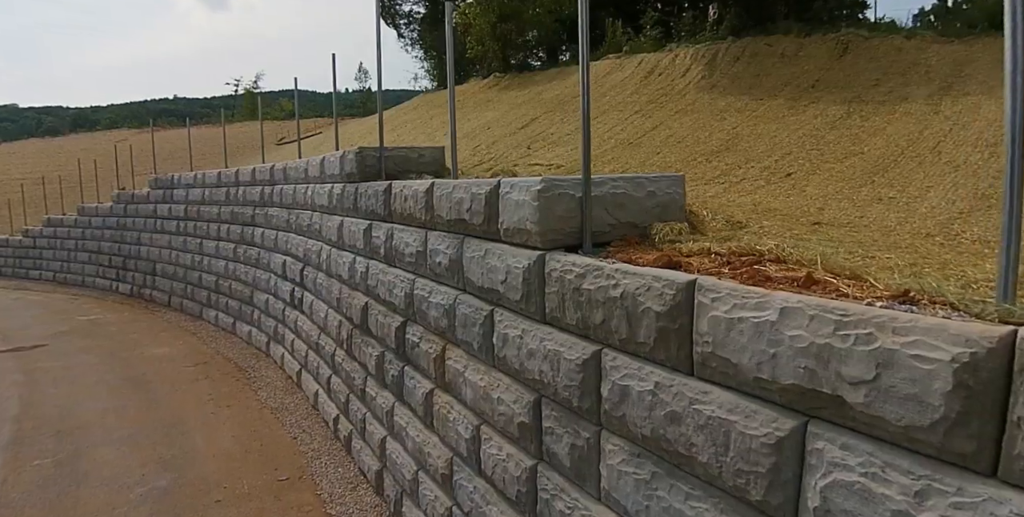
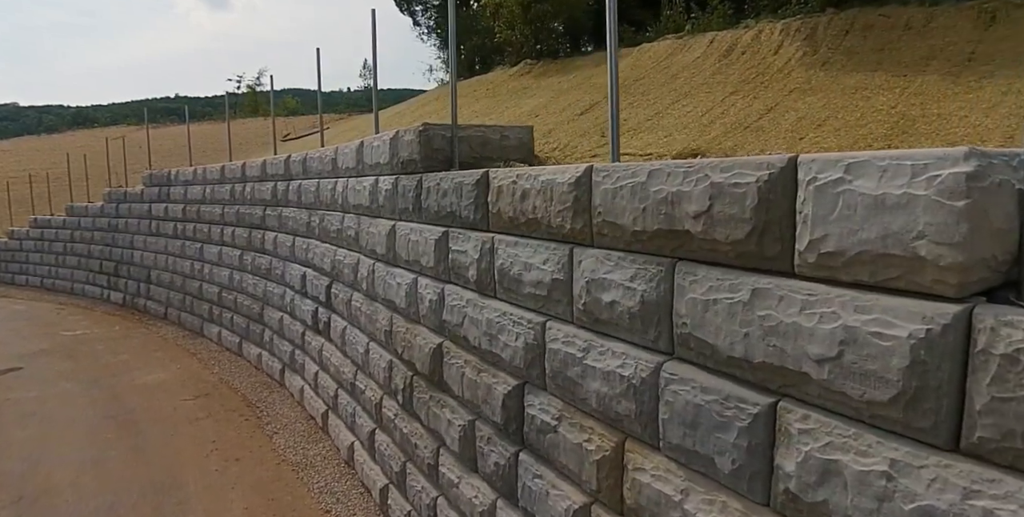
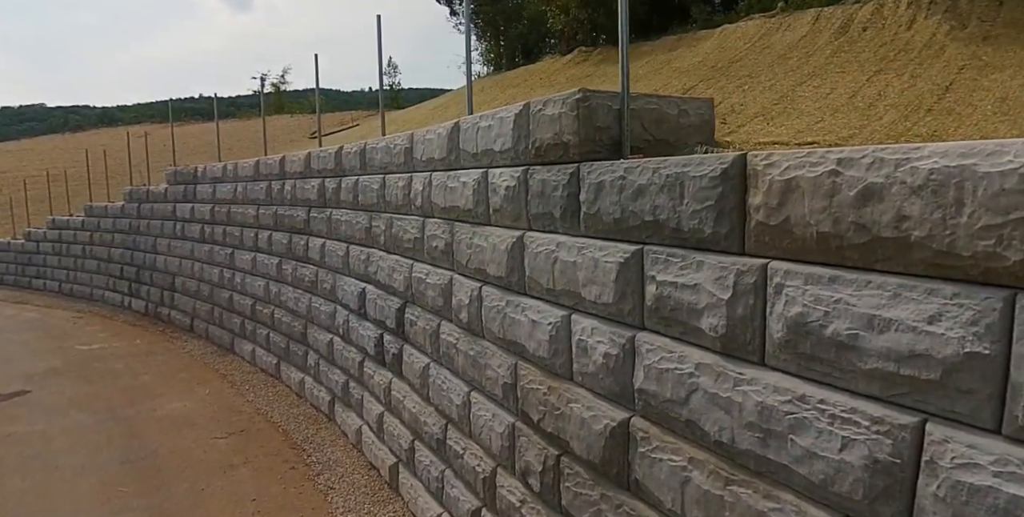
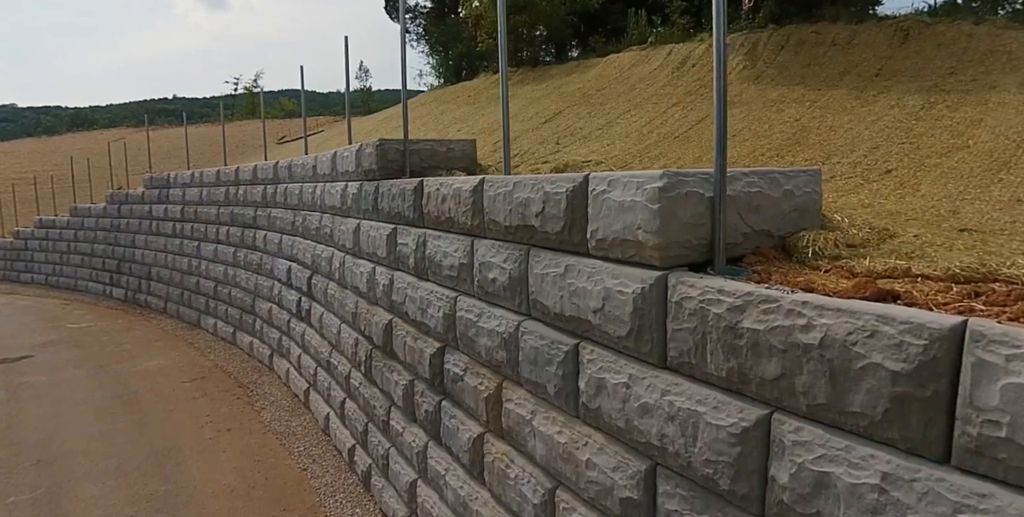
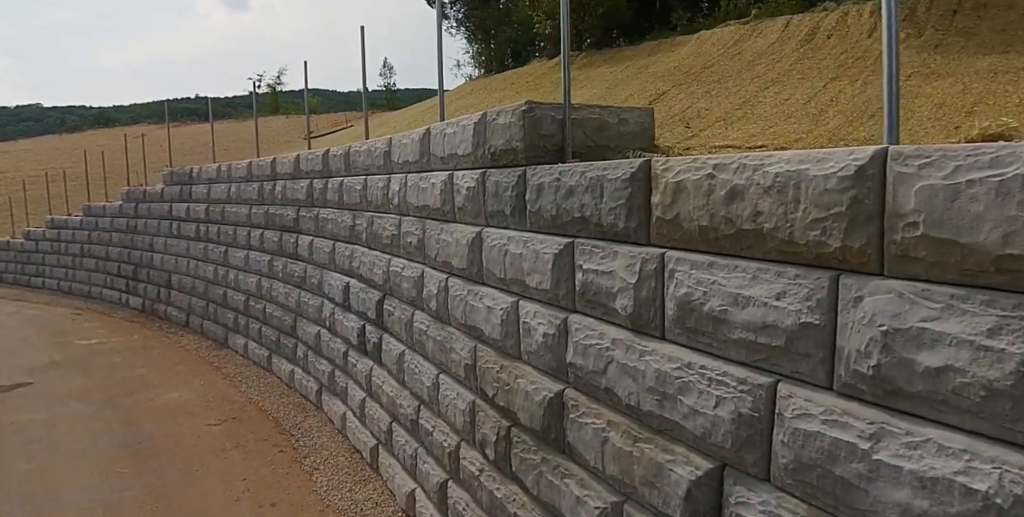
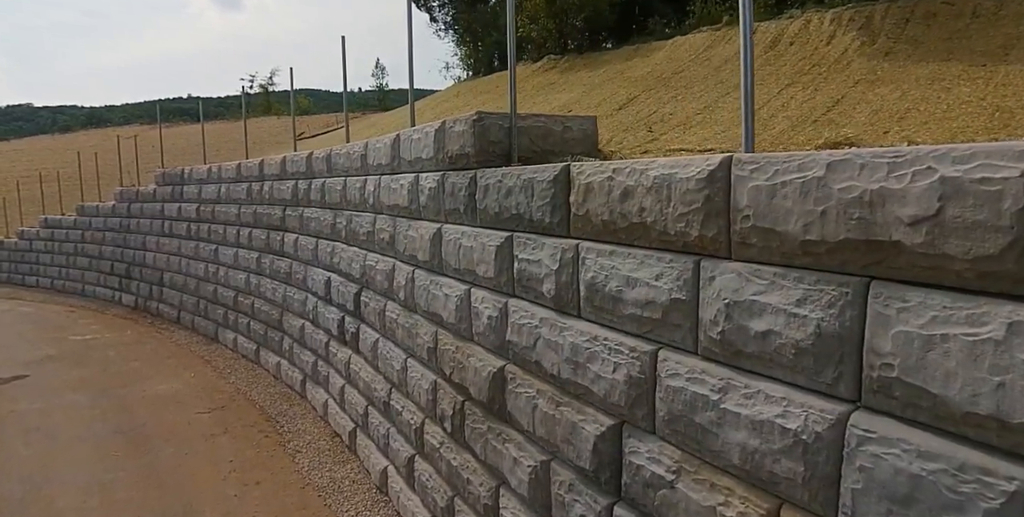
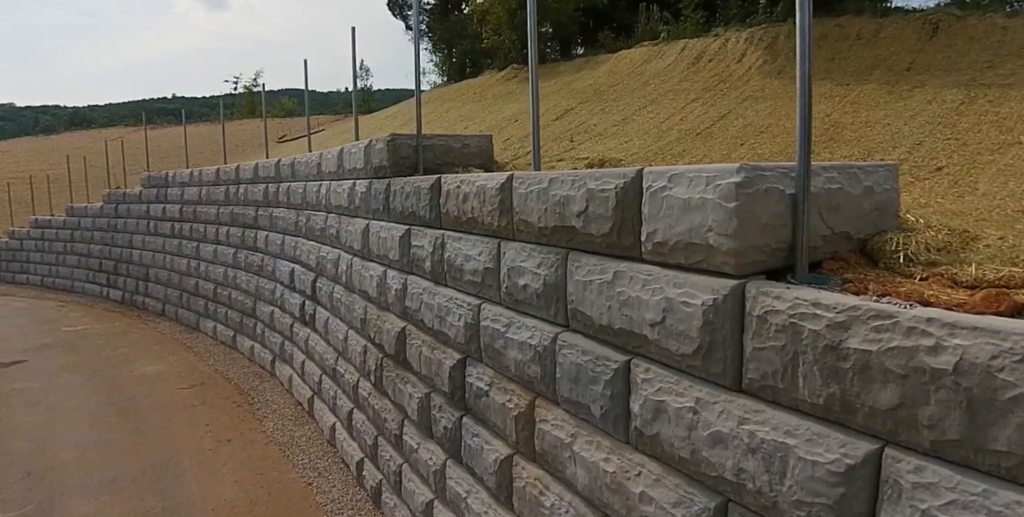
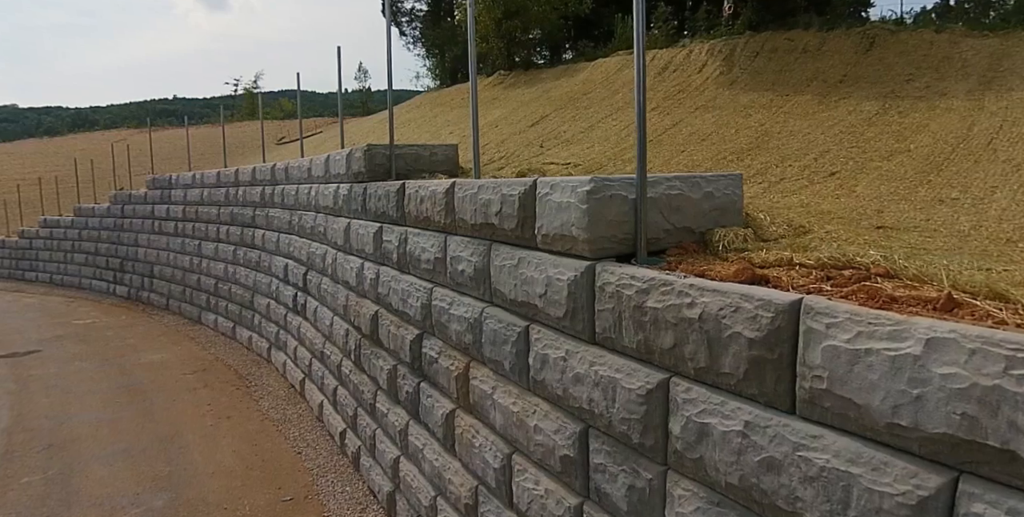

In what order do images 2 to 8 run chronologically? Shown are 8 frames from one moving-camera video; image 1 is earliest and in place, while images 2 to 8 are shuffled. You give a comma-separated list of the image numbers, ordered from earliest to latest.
8, 4, 7, 2, 6, 5, 3
